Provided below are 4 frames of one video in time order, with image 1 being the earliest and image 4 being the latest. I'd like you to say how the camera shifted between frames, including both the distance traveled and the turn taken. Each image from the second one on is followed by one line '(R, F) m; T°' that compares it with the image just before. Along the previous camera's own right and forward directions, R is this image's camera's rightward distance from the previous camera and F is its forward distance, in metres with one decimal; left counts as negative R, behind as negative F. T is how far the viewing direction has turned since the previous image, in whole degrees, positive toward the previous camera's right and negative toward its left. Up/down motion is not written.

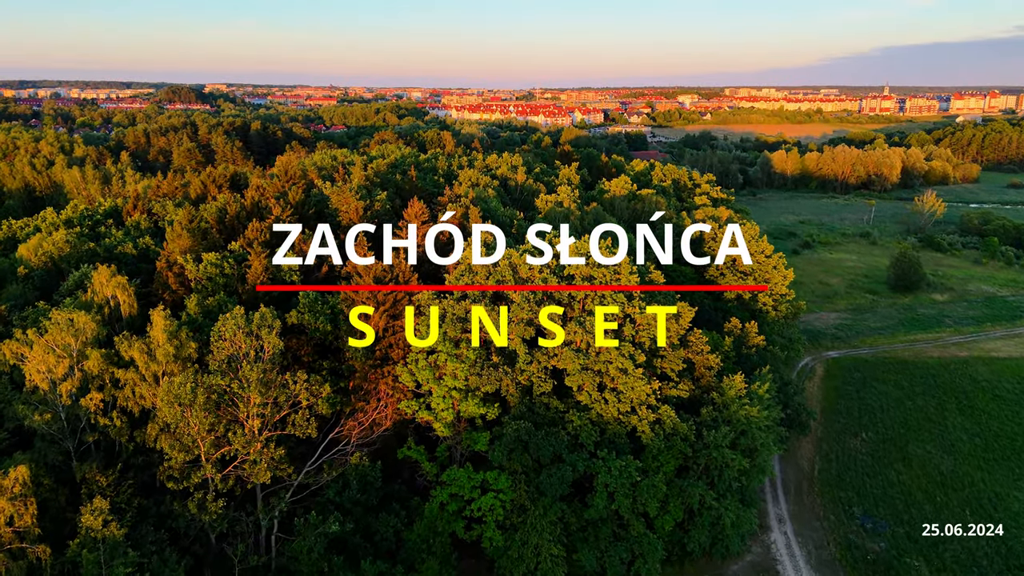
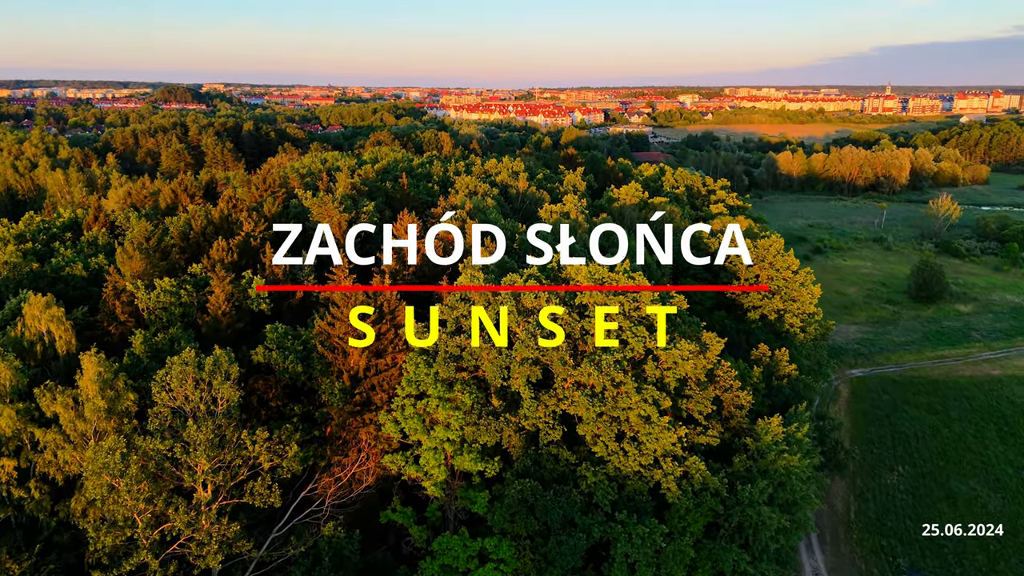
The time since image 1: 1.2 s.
(-0.1, +4.9) m; 0°
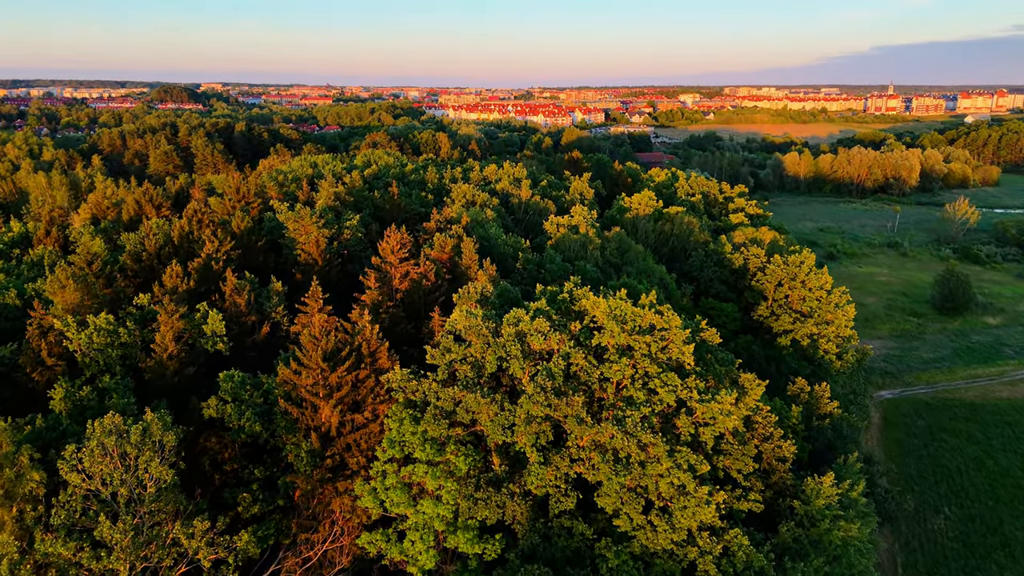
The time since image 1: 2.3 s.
(-0.1, +5.0) m; 0°
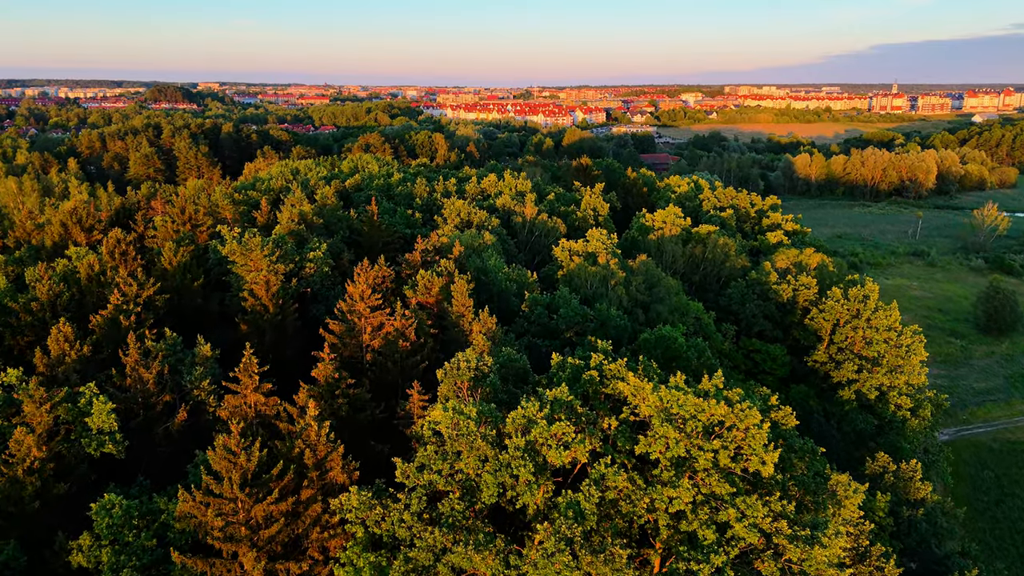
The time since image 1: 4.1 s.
(-0.2, +7.7) m; 0°
